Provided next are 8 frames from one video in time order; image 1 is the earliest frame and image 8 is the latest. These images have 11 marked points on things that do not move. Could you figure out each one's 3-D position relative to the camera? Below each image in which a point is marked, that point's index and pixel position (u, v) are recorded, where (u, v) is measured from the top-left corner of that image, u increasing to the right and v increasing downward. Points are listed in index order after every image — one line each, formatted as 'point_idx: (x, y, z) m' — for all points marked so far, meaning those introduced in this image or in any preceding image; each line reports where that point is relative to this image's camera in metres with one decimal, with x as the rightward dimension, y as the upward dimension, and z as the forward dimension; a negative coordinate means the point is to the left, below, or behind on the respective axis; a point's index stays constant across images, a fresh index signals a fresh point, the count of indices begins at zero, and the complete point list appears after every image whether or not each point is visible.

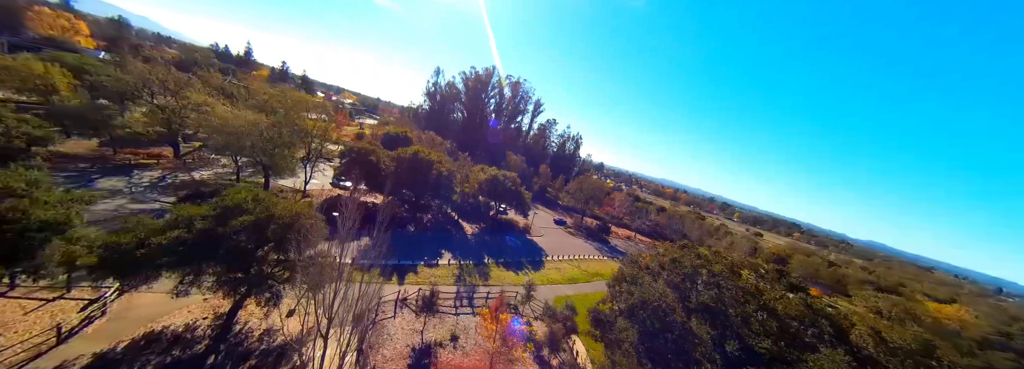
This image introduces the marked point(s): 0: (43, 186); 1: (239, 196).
0: (-19.8, 0.0, +11.6) m
1: (-13.0, -0.7, +12.9) m
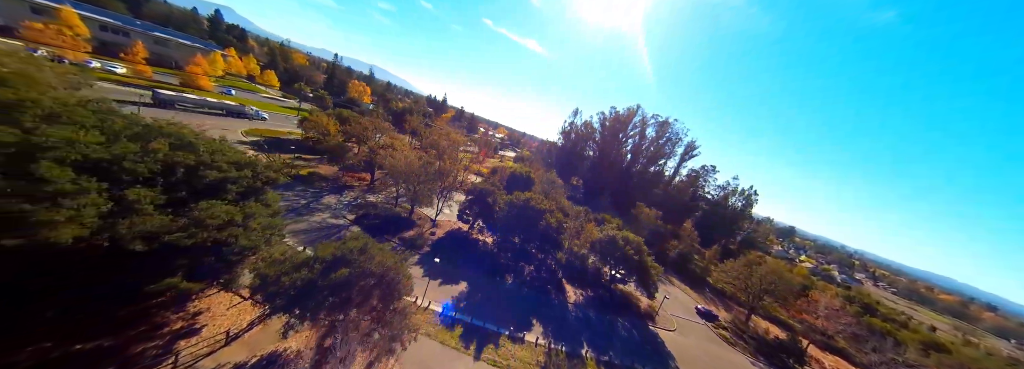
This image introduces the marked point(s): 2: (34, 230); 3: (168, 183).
0: (-15.0, -1.8, +16.4) m
1: (-8.5, -3.2, +14.4) m
2: (-17.2, -1.8, +9.6) m
3: (-17.6, -0.1, +13.7) m
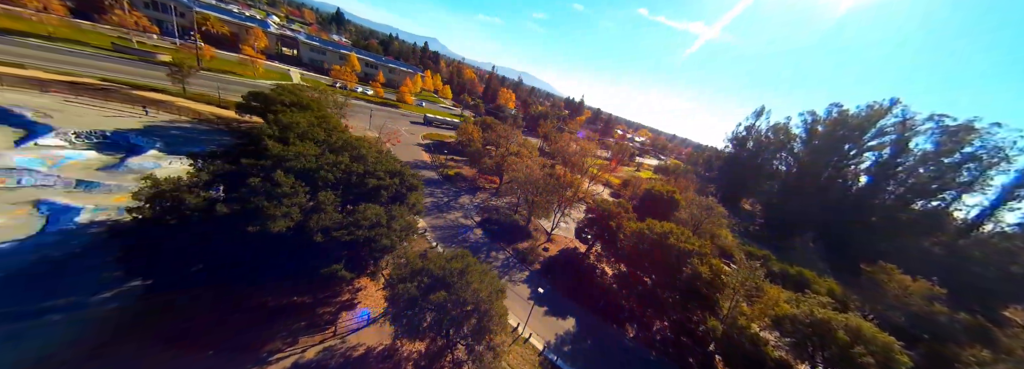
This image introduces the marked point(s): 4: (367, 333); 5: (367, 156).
0: (-7.6, -2.2, +19.1) m
1: (-2.9, -4.1, +14.3) m
2: (-12.7, -1.9, +14.0) m
3: (-11.1, -0.3, +17.8) m
4: (-8.5, -8.6, +16.1) m
5: (-11.1, +1.8, +20.2) m
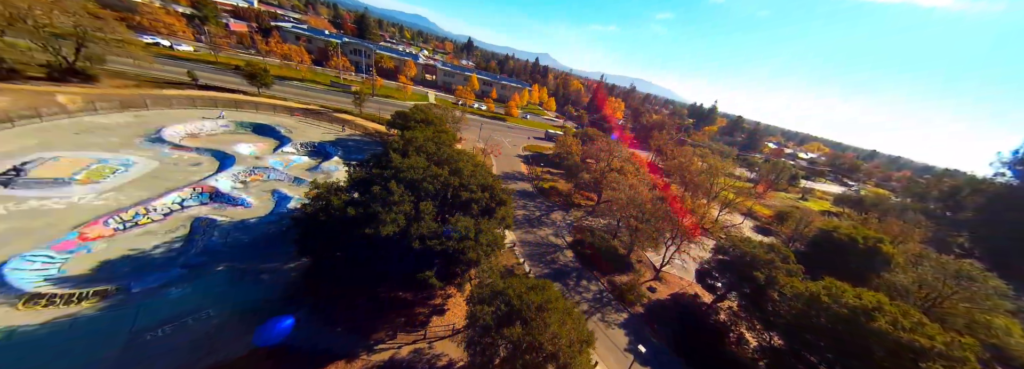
0: (-1.3, -3.2, +18.9) m
1: (+1.2, -5.1, +12.7) m
2: (-7.8, -2.3, +16.0) m
3: (-4.9, -1.0, +19.0) m
4: (-3.7, -9.4, +16.3) m
5: (-3.9, +1.0, +21.2) m
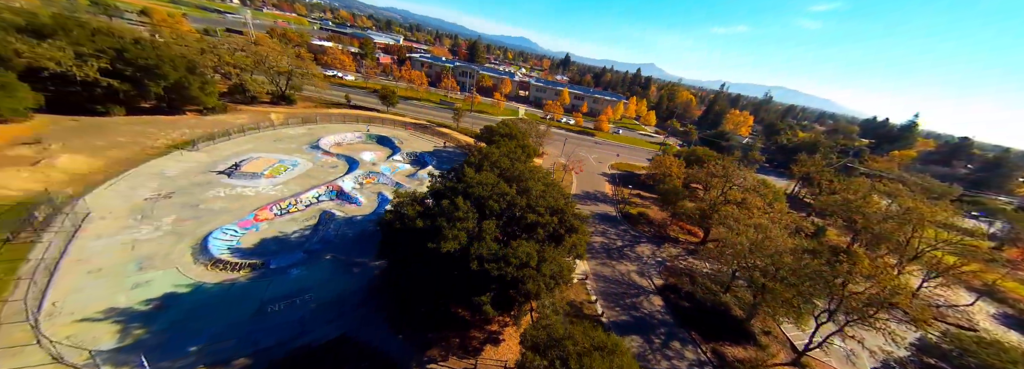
0: (+2.8, -4.6, +16.4) m
1: (+3.1, -6.3, +9.7) m
2: (-4.1, -3.1, +15.9) m
3: (-0.3, -2.2, +17.8) m
4: (-0.7, -10.5, +14.5) m
5: (+1.5, -0.4, +19.7) m
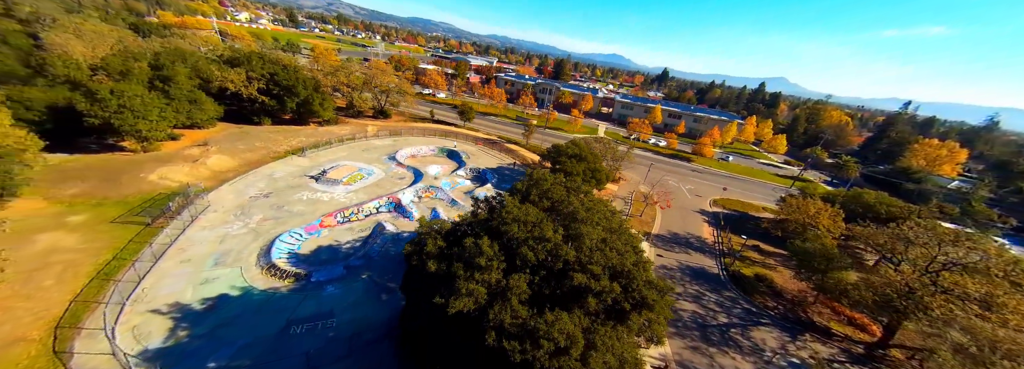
0: (+4.0, -6.9, +10.5) m
1: (+2.2, -8.2, +3.8) m
2: (-2.7, -4.8, +11.9) m
3: (+1.6, -4.4, +12.7) m
4: (-0.5, -12.3, +9.3) m
5: (+4.1, -2.9, +14.1) m
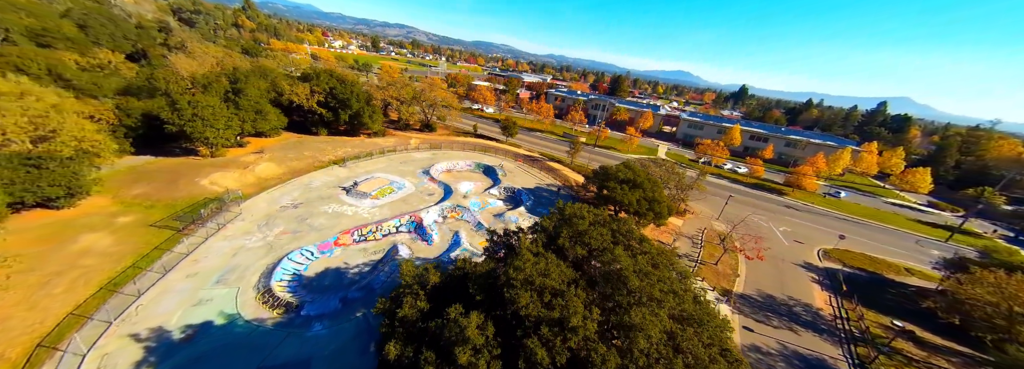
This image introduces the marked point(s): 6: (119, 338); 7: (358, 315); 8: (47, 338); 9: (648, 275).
0: (+3.2, -8.6, +4.4) m
1: (+0.2, -9.4, -1.8) m
2: (-3.0, -6.2, +7.1) m
3: (+1.4, -6.1, +7.2) m
4: (-1.8, -13.7, +3.8) m
5: (+4.1, -4.8, +8.2) m
6: (-22.5, -8.7, +15.8) m
7: (-10.6, -9.0, +19.1) m
8: (-25.5, -8.3, +15.1) m
9: (+5.9, -3.6, +11.2) m
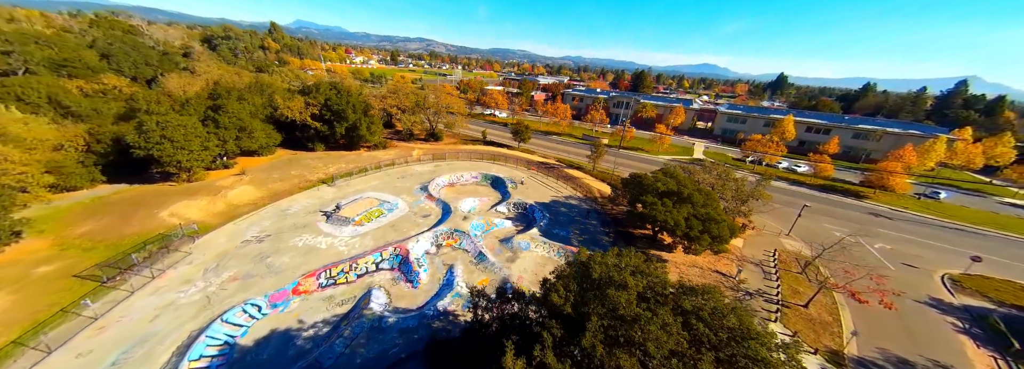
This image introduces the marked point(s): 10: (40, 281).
0: (+2.2, -9.9, -2.7) m
1: (-1.1, -10.7, -8.8) m
2: (-3.8, -7.8, +0.4) m
3: (+0.5, -7.5, +0.2) m
4: (-2.6, -15.1, -3.1) m
5: (+3.3, -6.1, +1.0) m
6: (-22.5, -11.1, +10.4) m
7: (-10.5, -11.1, +12.8) m
8: (-25.6, -10.9, +9.9) m
9: (+5.2, -4.9, +3.9) m
10: (-33.9, -6.9, +19.8) m
